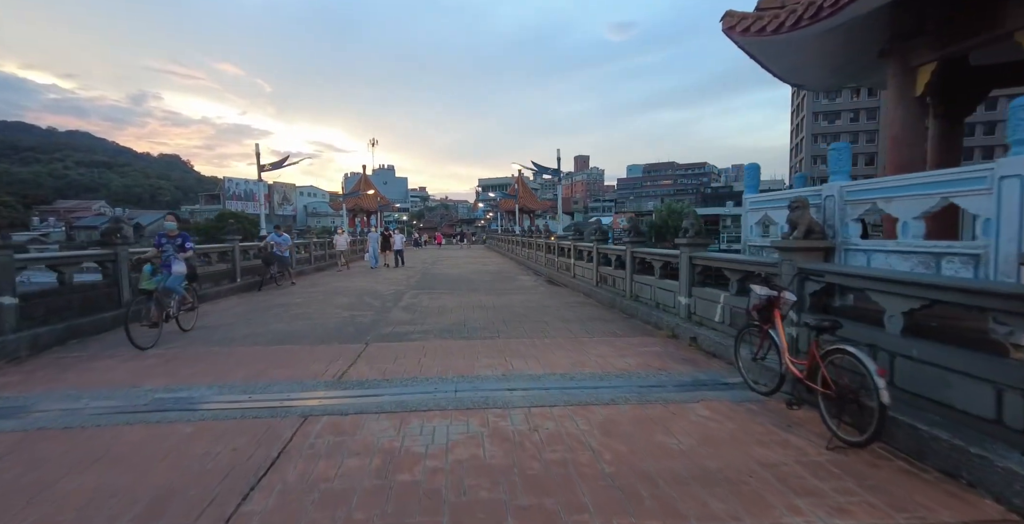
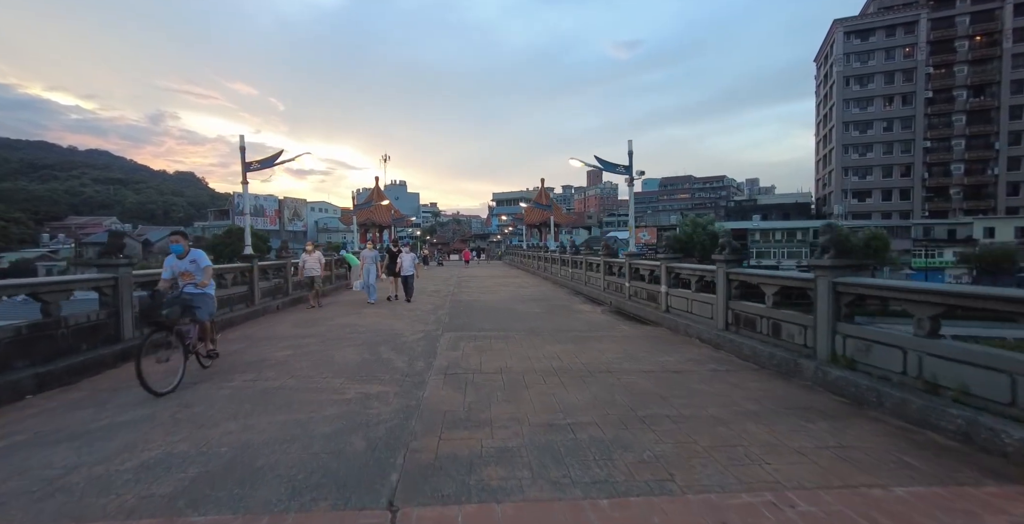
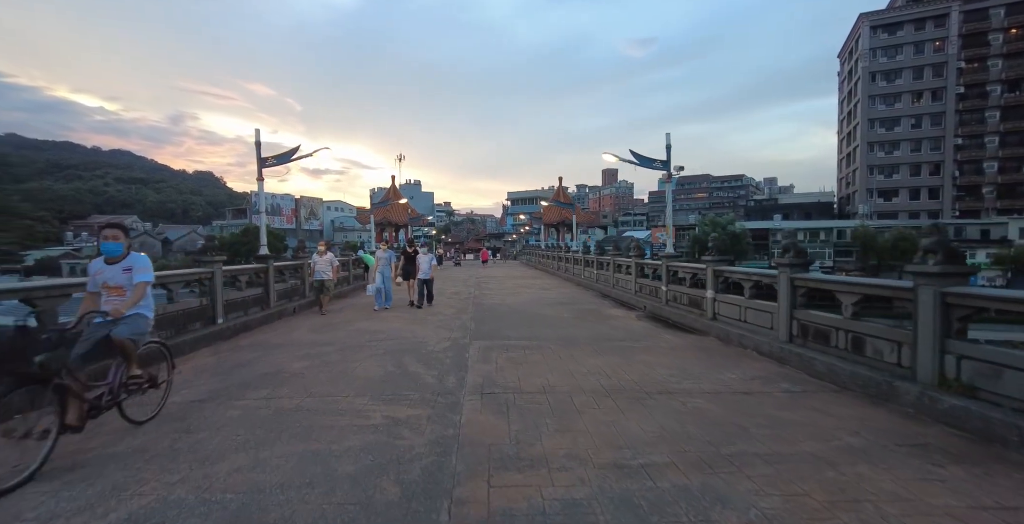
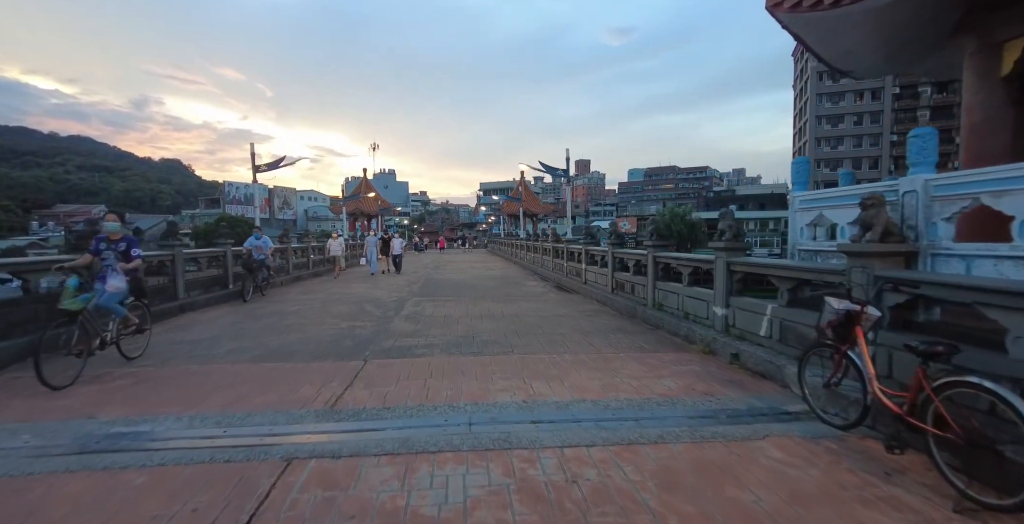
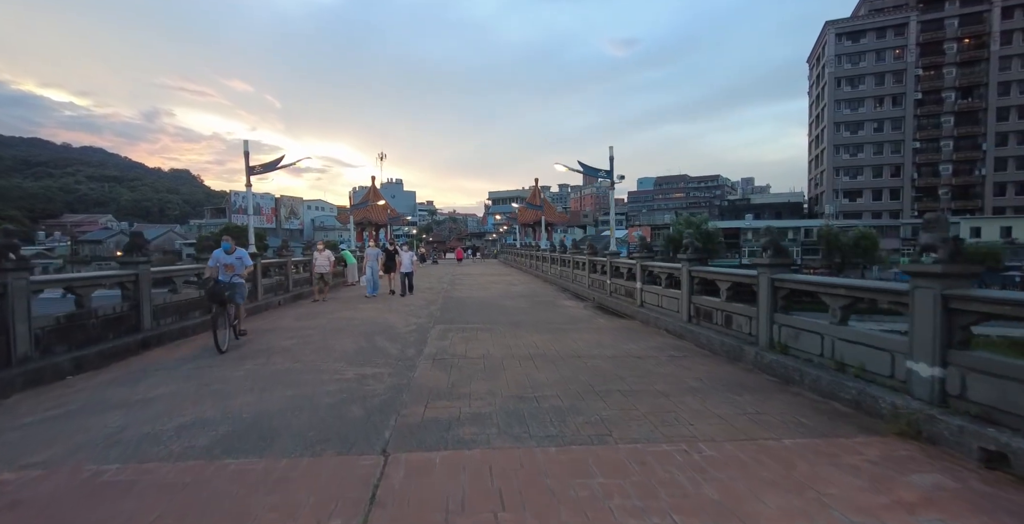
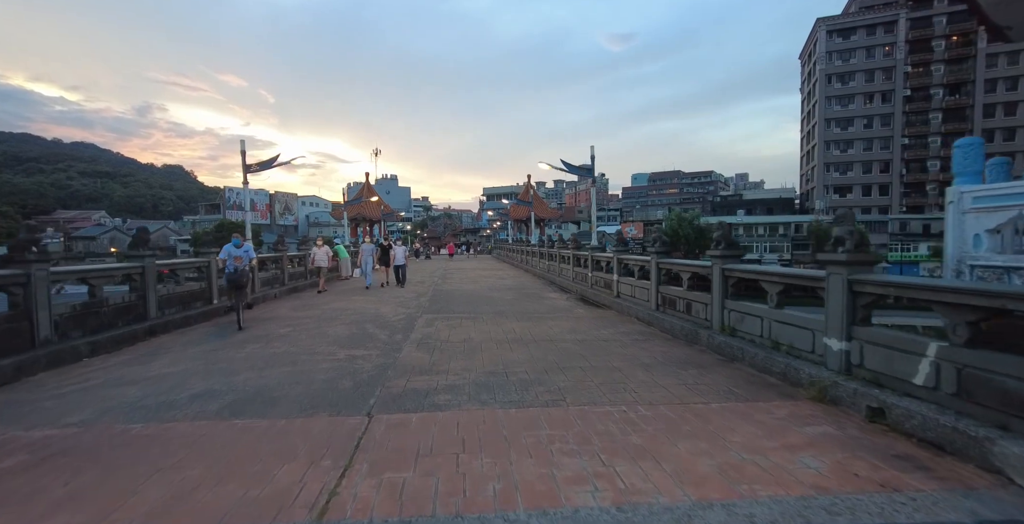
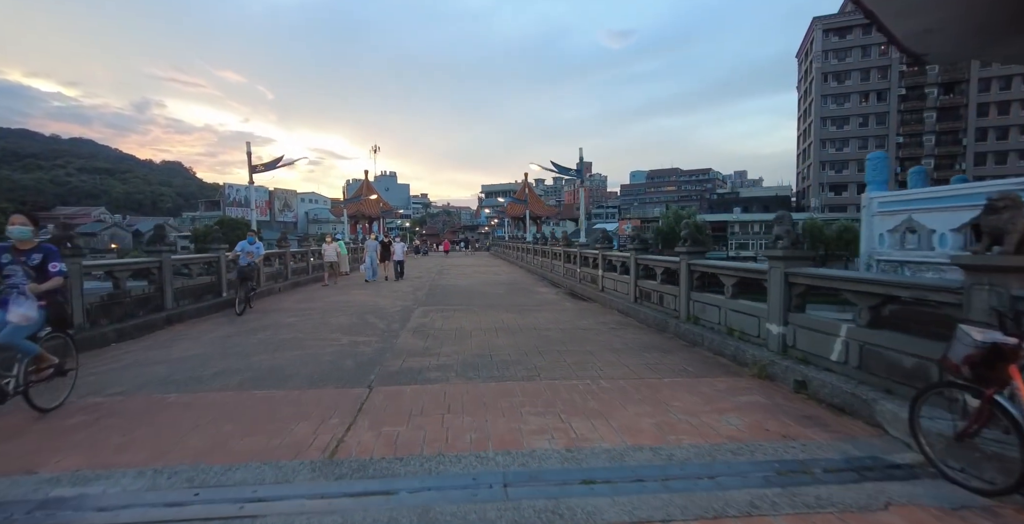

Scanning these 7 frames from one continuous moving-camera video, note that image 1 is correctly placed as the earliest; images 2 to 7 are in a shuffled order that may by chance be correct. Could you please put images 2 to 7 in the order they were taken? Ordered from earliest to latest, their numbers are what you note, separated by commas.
4, 7, 6, 5, 2, 3
